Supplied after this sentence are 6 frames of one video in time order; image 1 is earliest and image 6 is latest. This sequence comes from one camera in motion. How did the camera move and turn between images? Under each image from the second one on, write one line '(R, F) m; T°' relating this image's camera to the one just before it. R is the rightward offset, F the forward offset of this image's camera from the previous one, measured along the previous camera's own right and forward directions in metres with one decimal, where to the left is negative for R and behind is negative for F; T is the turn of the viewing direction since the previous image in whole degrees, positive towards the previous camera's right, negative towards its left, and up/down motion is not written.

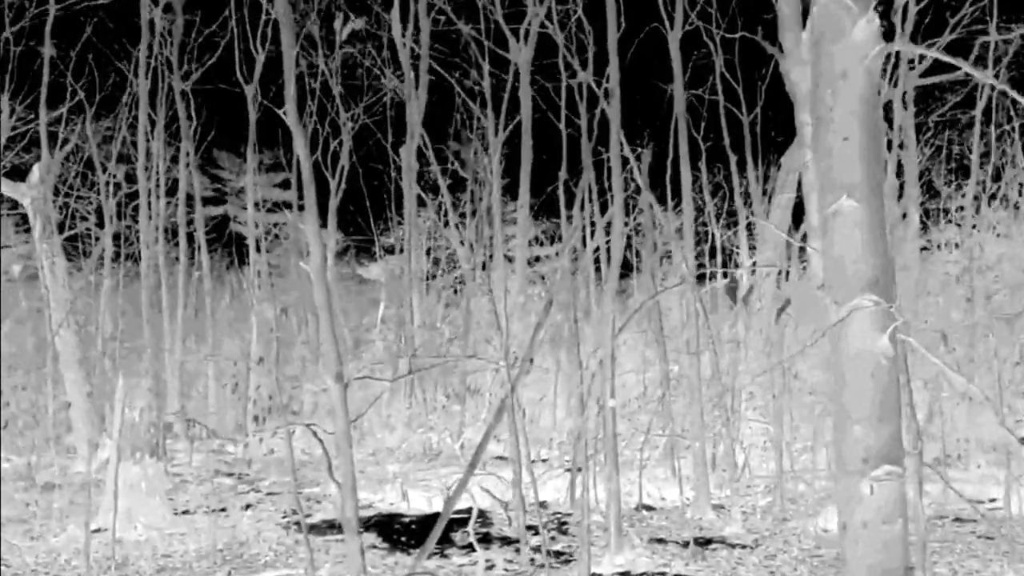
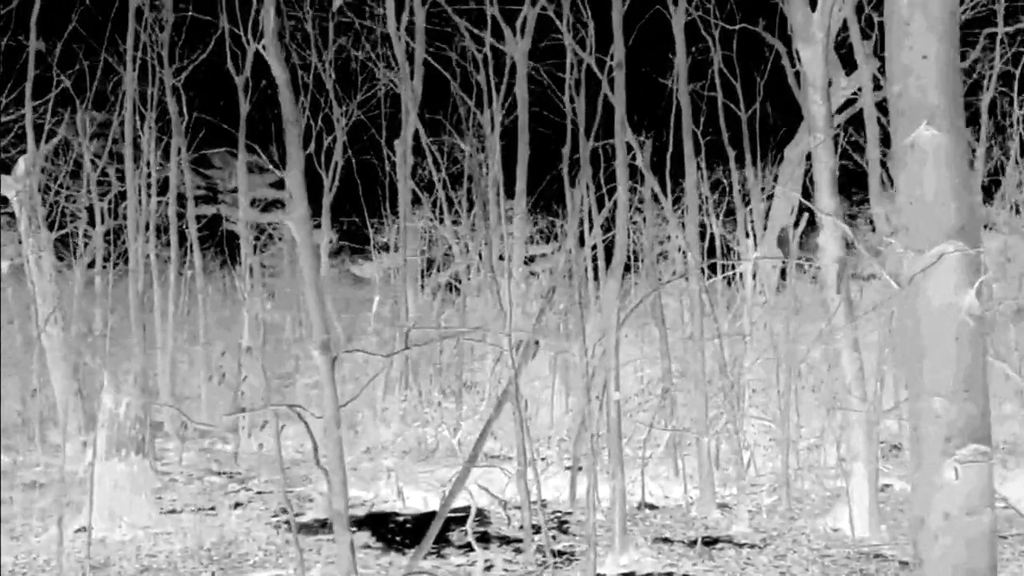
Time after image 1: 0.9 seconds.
(0.0, +0.4) m; 0°
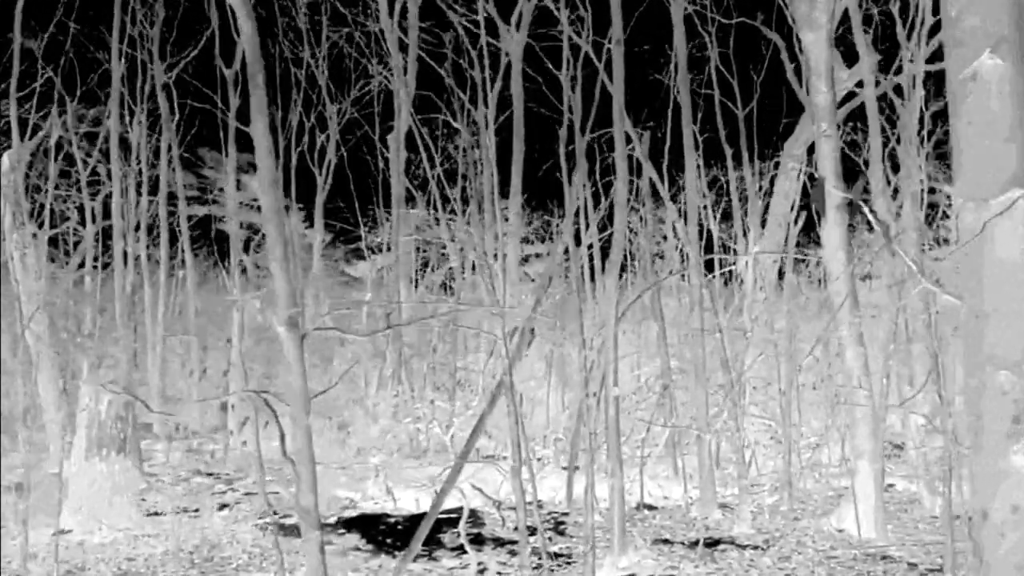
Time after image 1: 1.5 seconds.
(0.0, +0.4) m; 0°
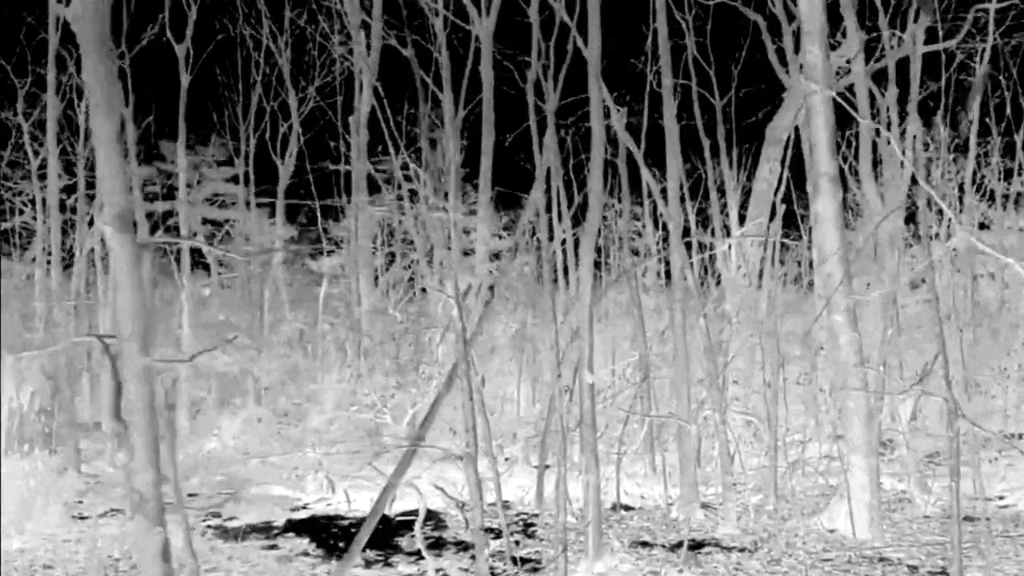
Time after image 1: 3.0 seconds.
(+0.1, +0.9) m; +1°
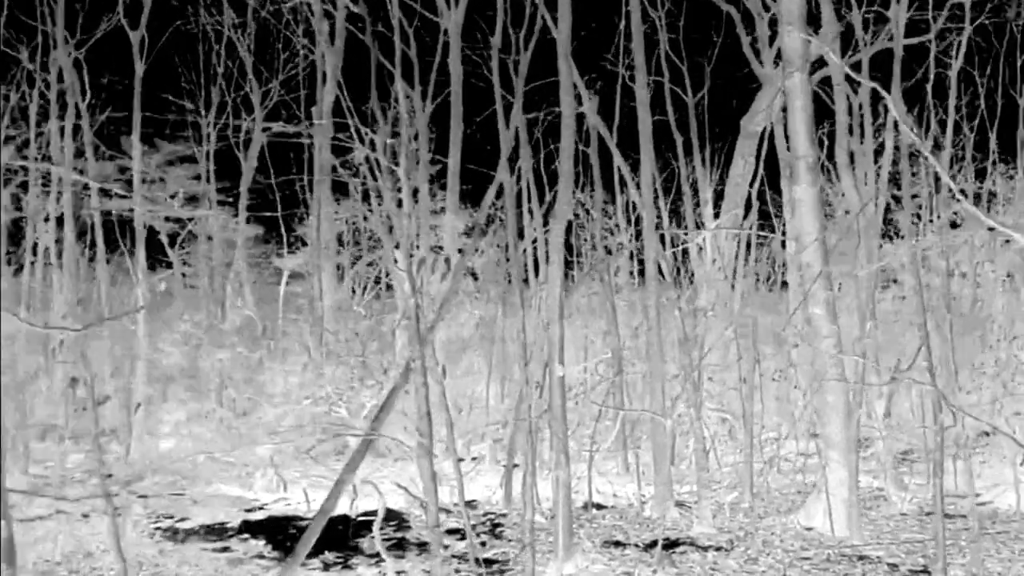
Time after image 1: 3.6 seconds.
(0.0, +0.4) m; +1°
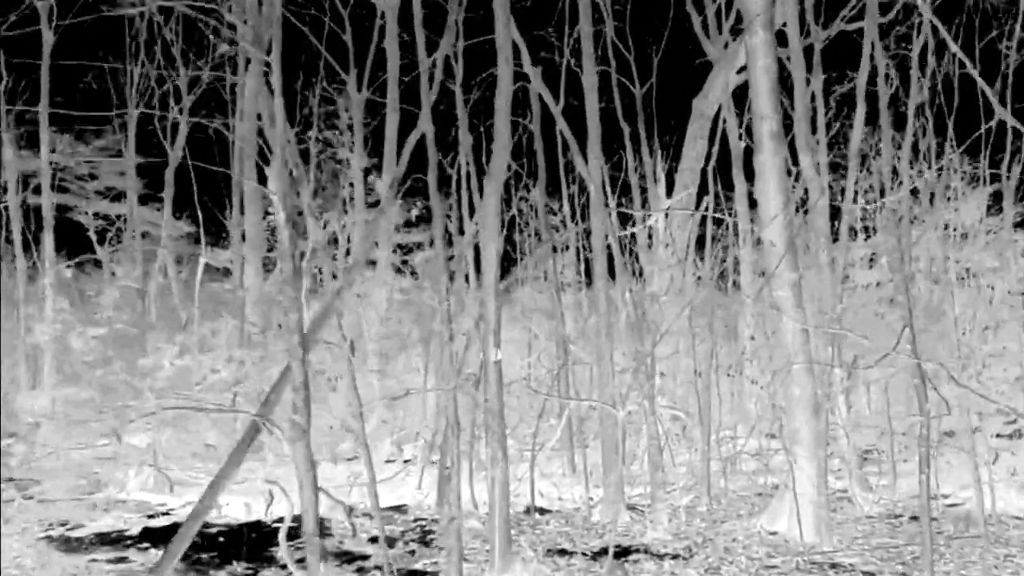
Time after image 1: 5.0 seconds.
(+0.1, +1.0) m; +3°
